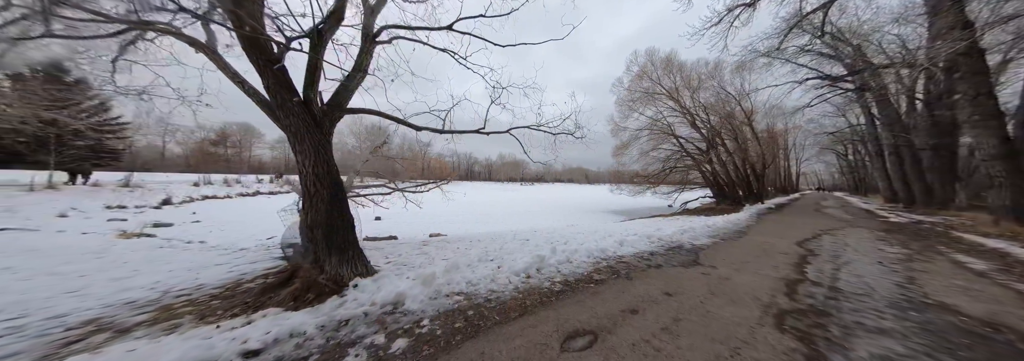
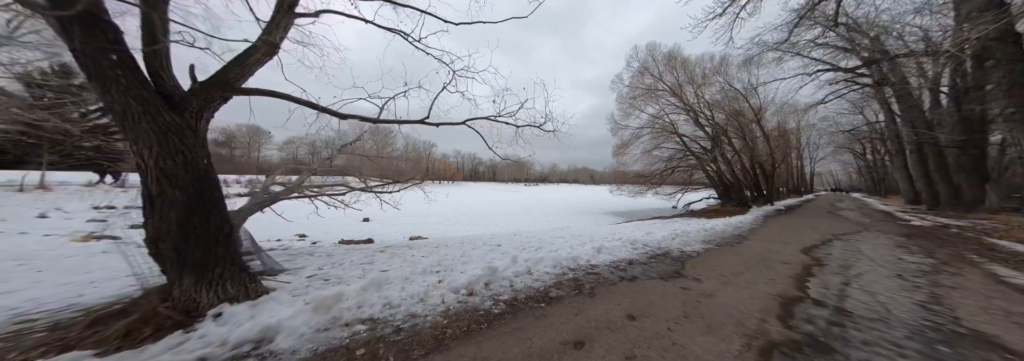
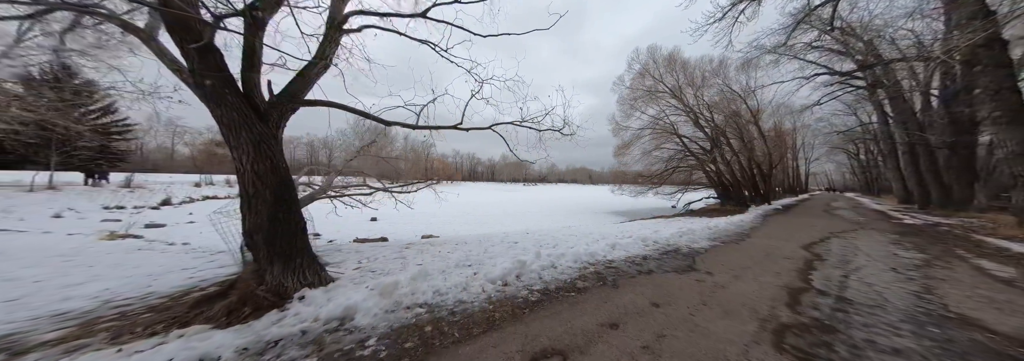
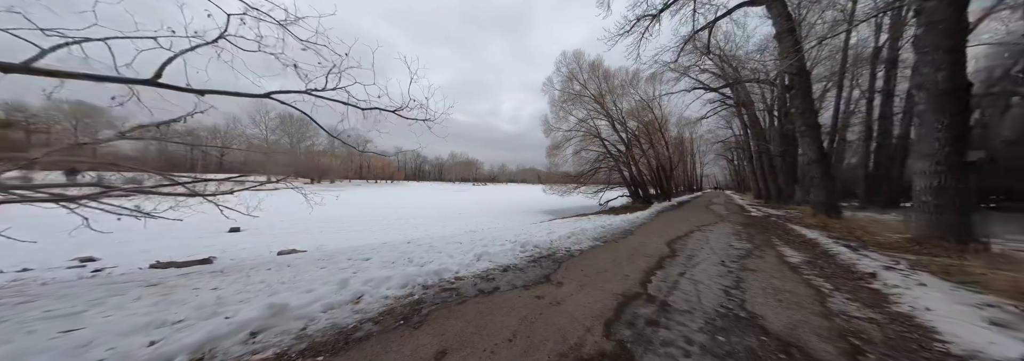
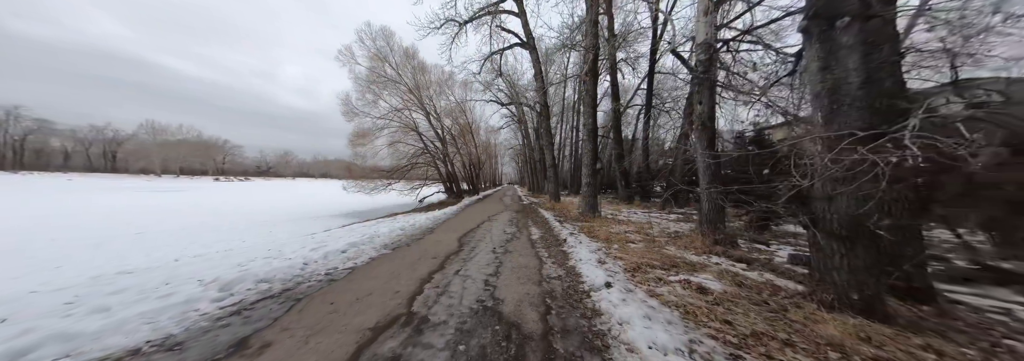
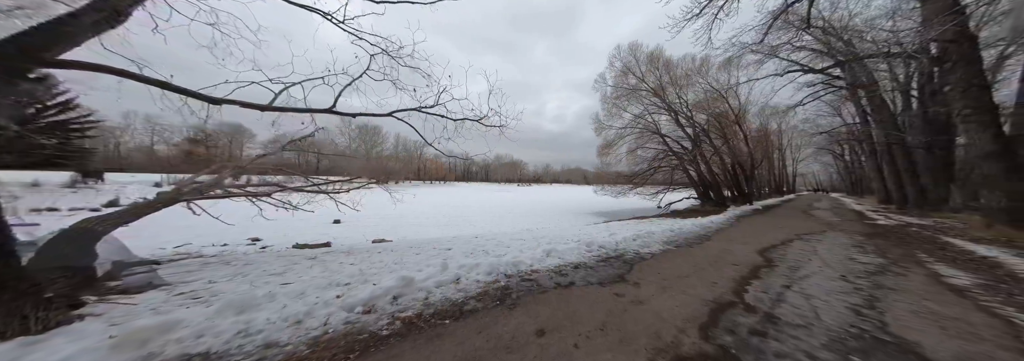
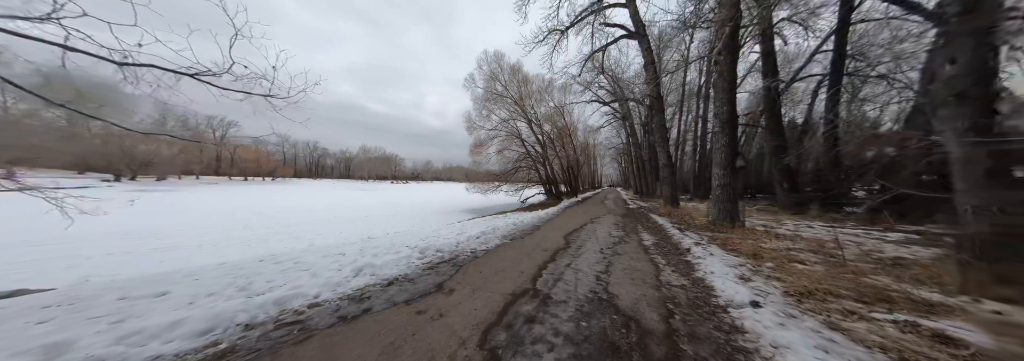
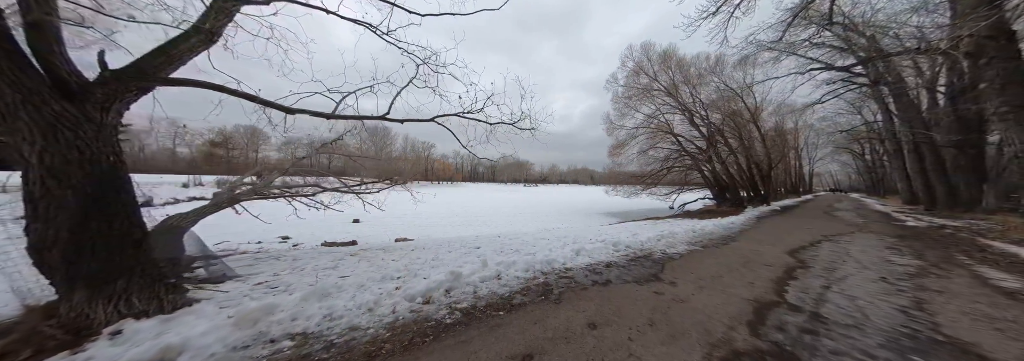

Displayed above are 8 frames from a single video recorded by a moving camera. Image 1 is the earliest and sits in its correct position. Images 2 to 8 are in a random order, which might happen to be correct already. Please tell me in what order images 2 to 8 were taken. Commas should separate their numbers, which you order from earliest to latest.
3, 2, 8, 6, 4, 7, 5
